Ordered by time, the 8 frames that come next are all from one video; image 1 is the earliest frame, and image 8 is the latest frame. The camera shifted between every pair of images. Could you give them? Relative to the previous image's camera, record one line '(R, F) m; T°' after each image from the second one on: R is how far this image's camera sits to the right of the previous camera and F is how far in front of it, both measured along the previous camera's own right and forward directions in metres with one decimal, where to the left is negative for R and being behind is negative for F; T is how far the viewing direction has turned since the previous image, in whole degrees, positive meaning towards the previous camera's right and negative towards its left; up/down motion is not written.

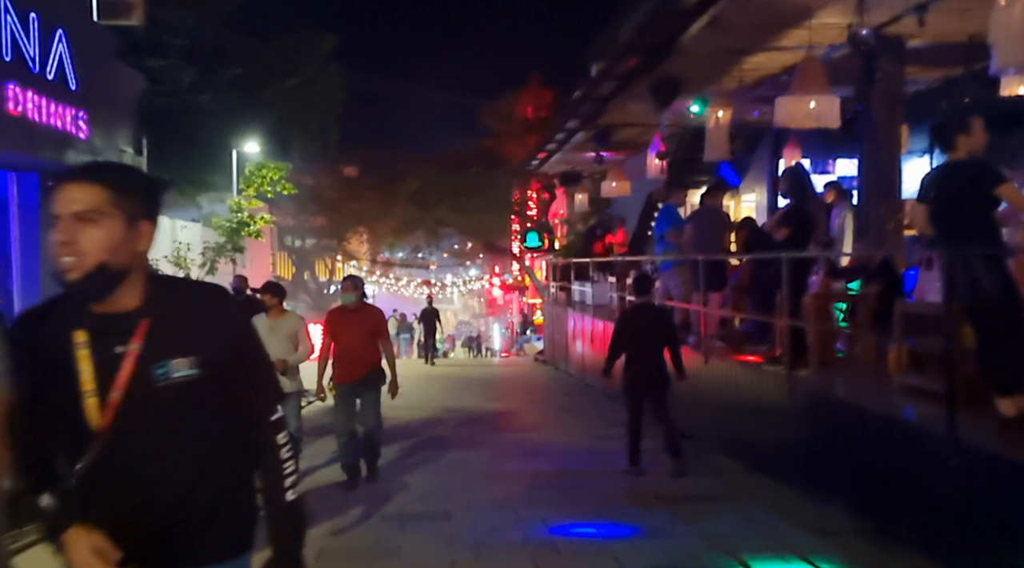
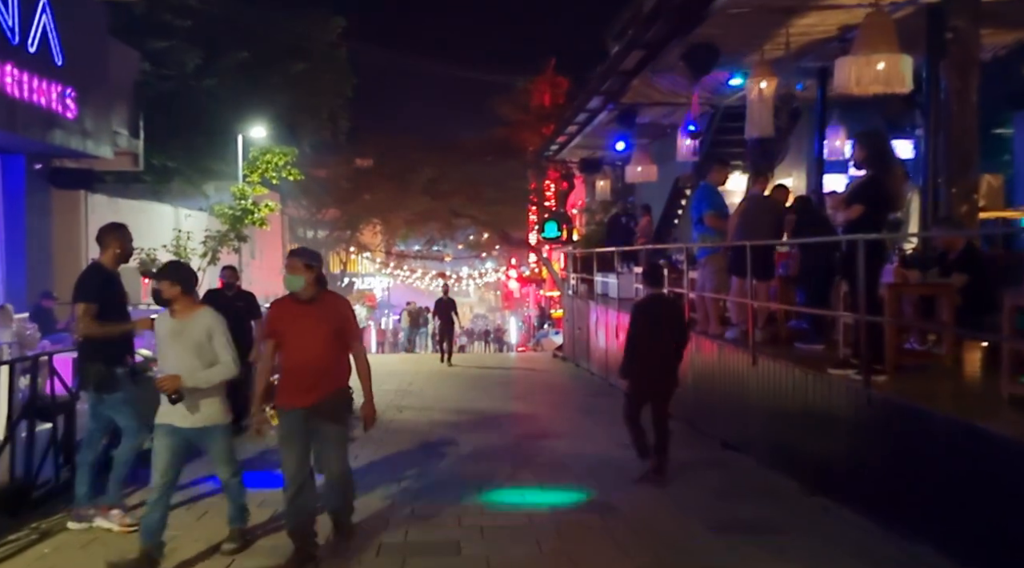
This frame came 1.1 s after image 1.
(0.0, +1.2) m; -1°
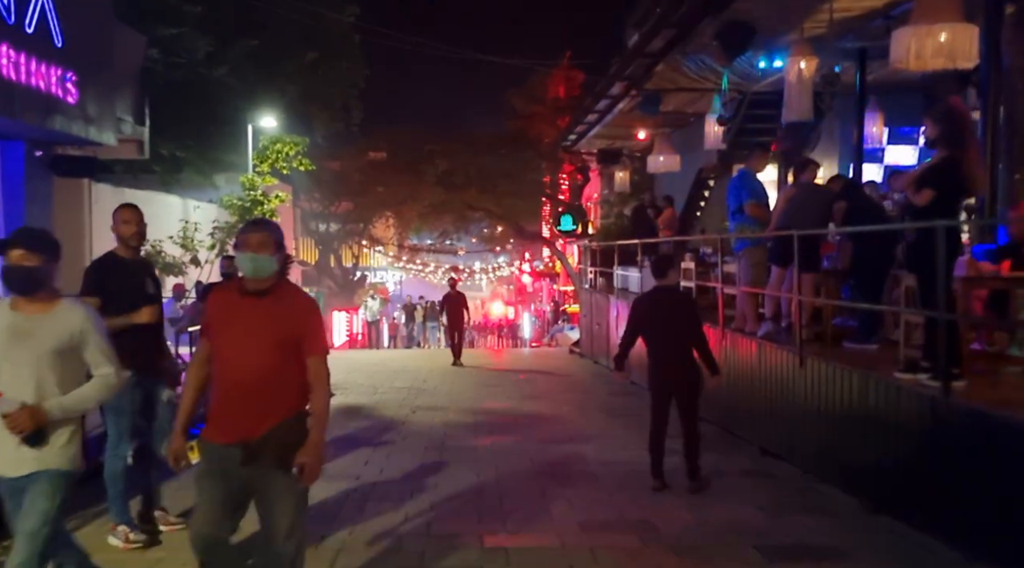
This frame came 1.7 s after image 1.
(-0.1, +0.7) m; -1°
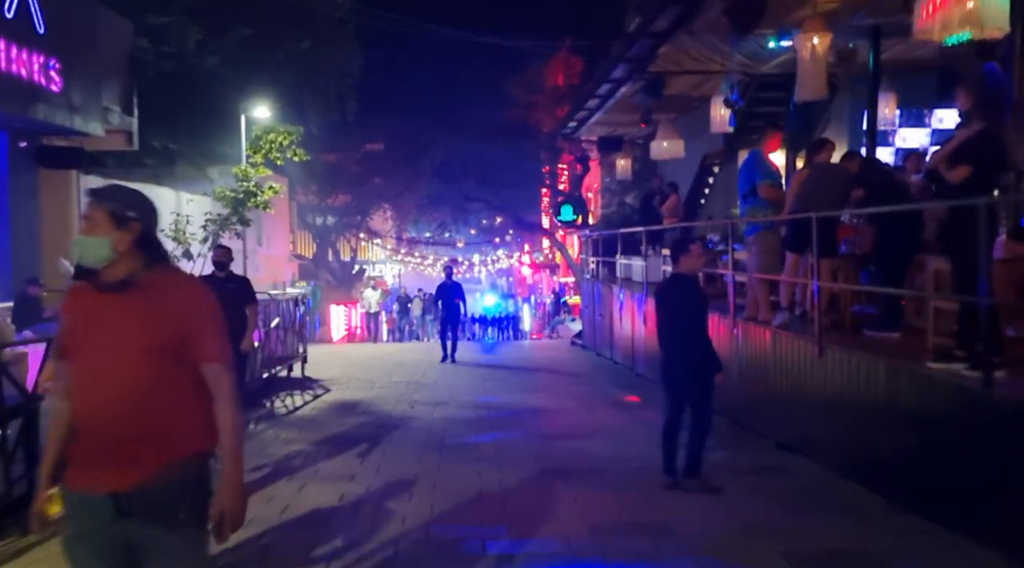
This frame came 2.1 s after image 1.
(0.0, +0.4) m; 0°
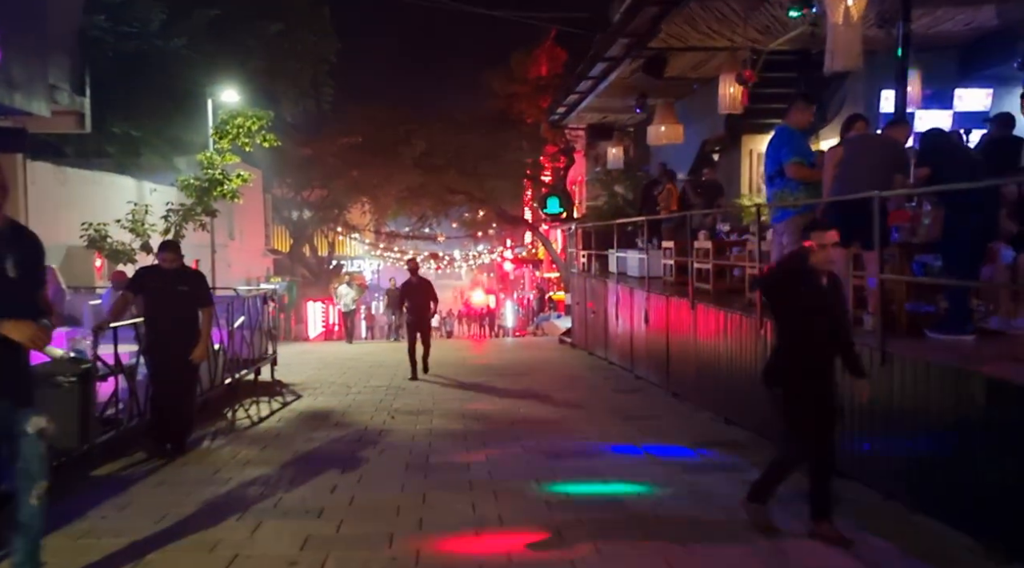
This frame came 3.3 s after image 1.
(-0.1, +1.3) m; +1°
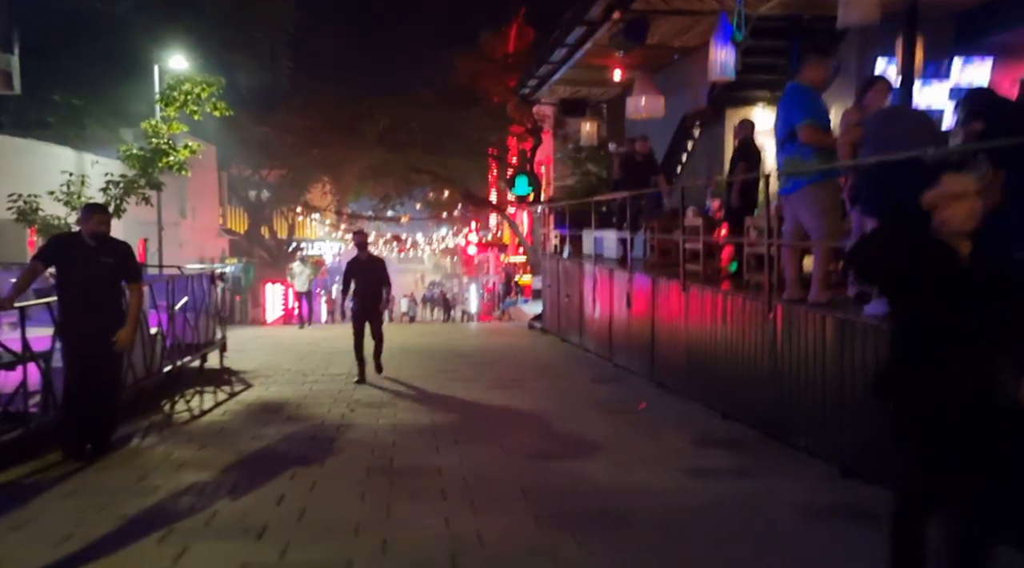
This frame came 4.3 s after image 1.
(-0.1, +1.0) m; +2°
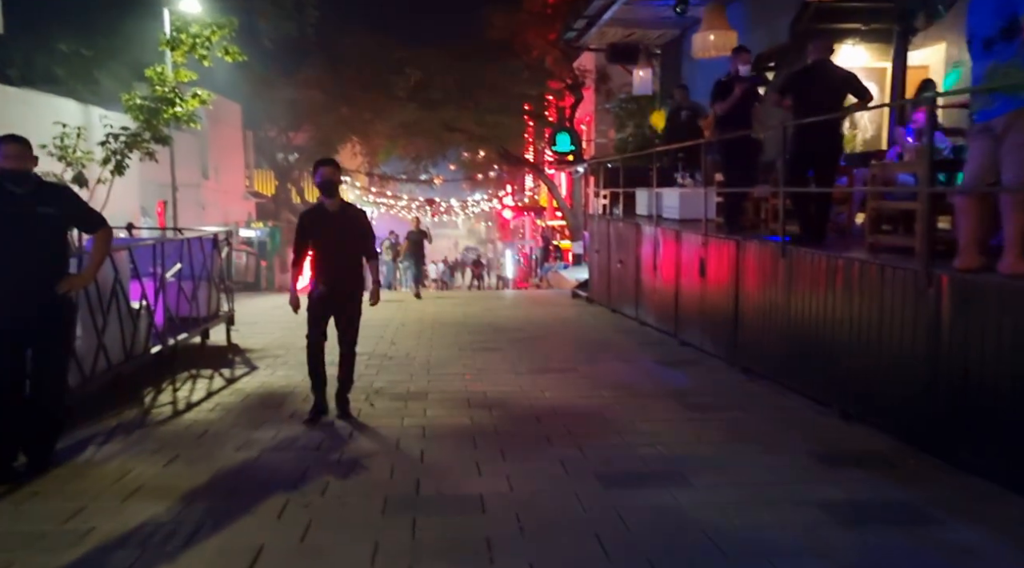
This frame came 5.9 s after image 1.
(-0.2, +1.8) m; -2°
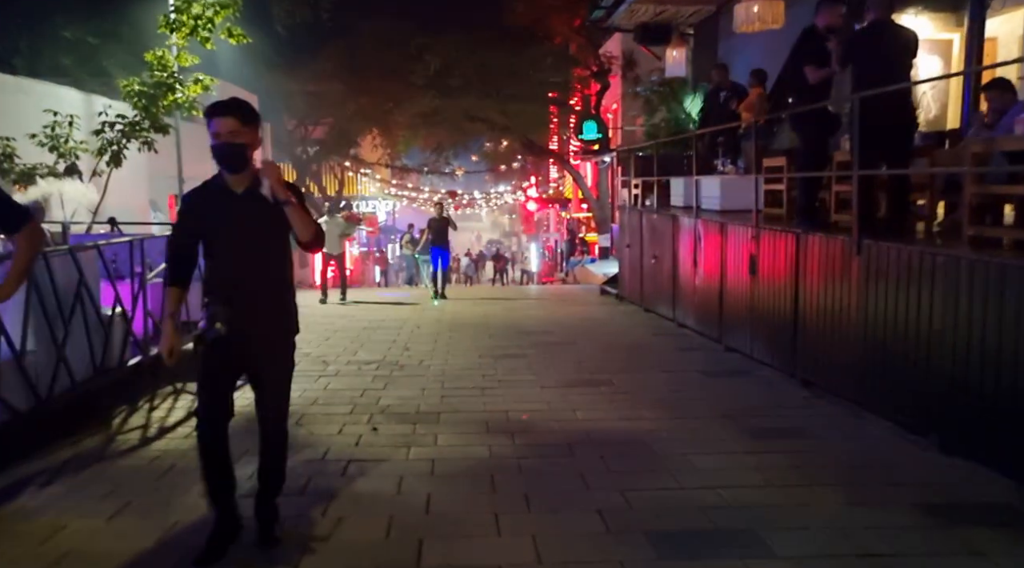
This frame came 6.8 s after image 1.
(0.0, +1.1) m; -1°
